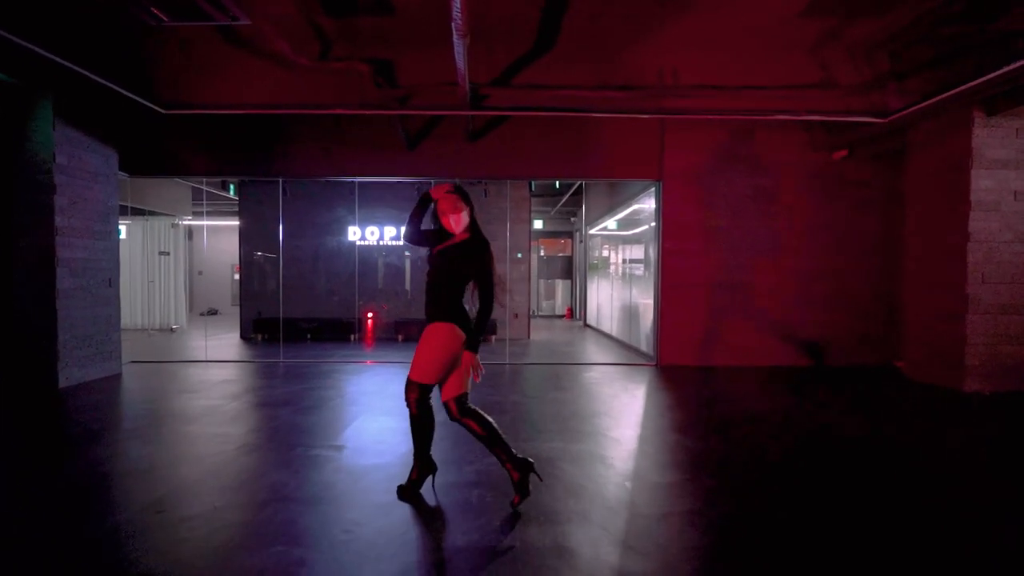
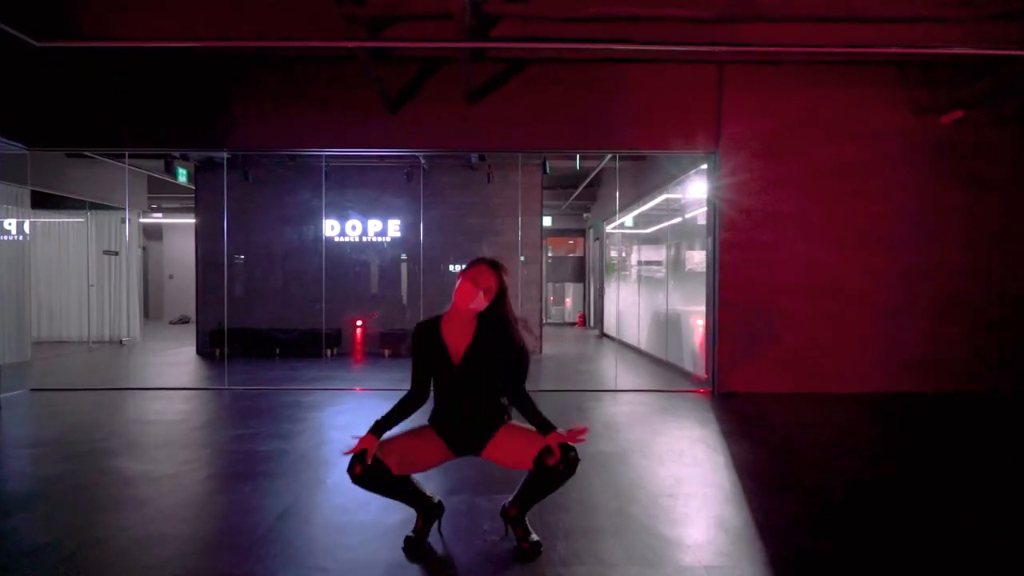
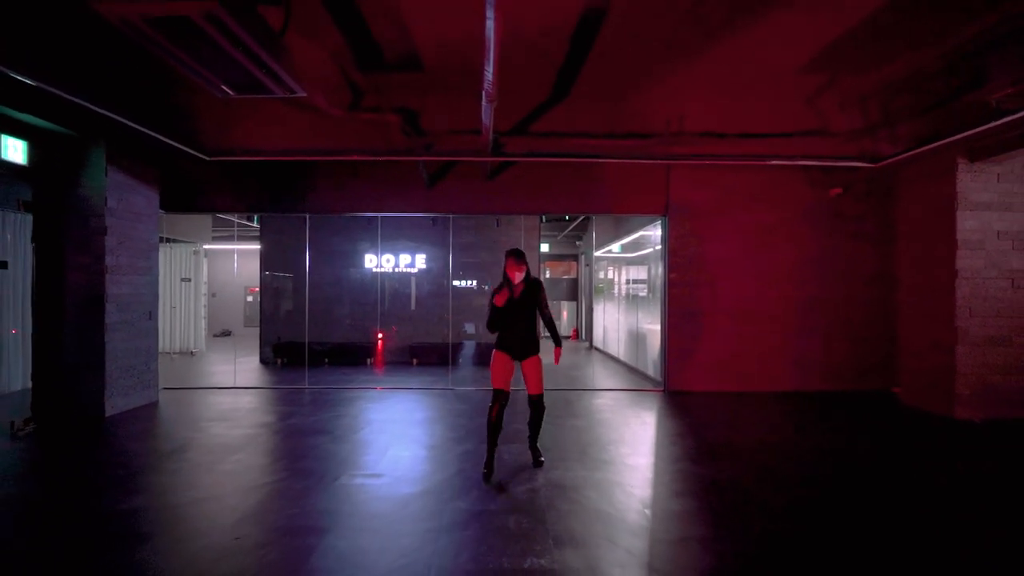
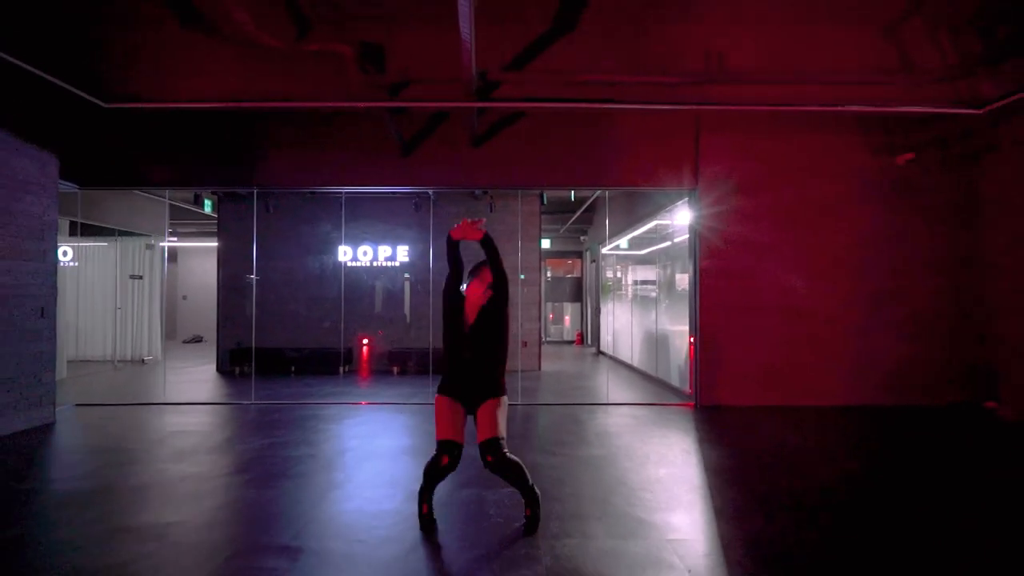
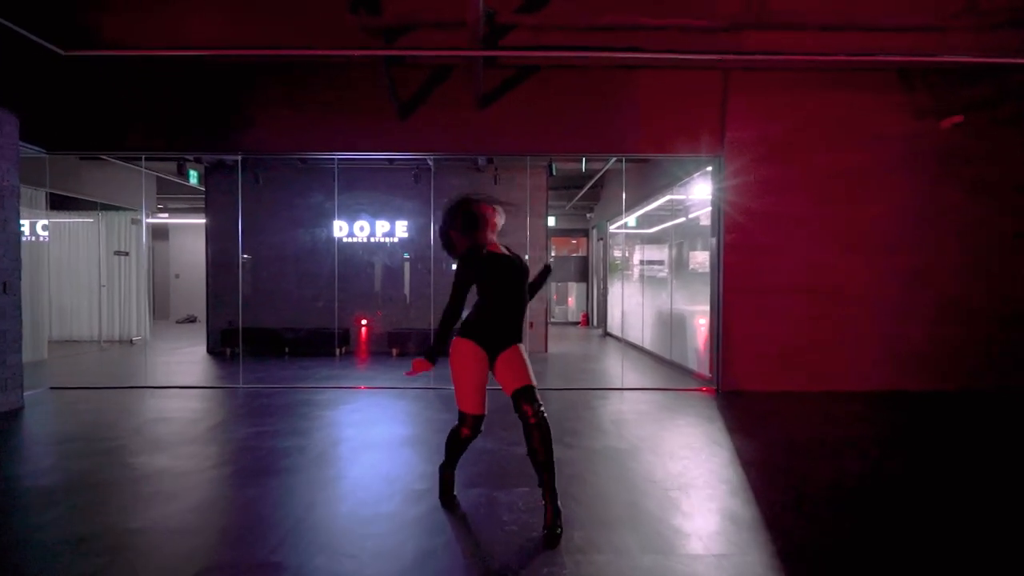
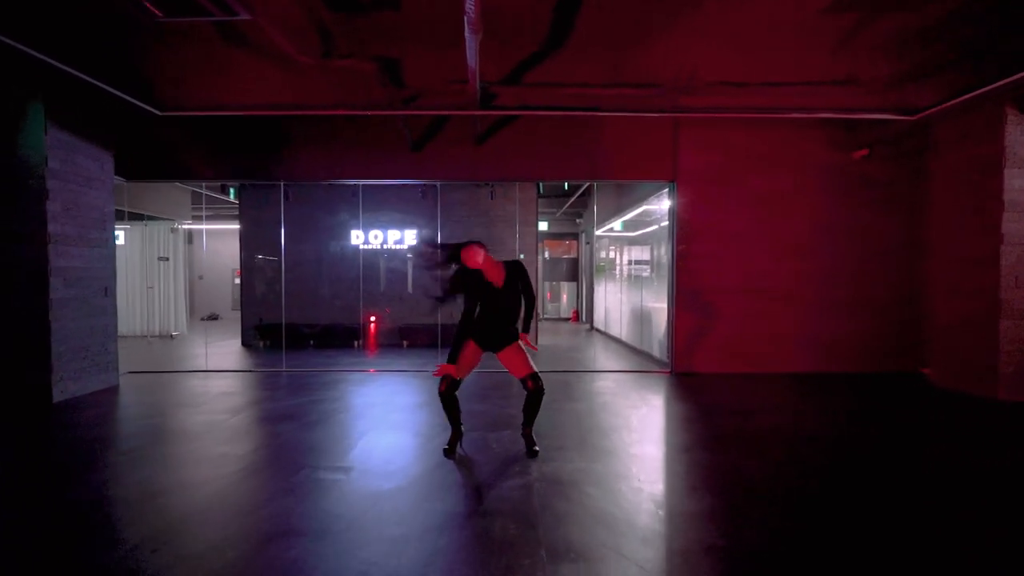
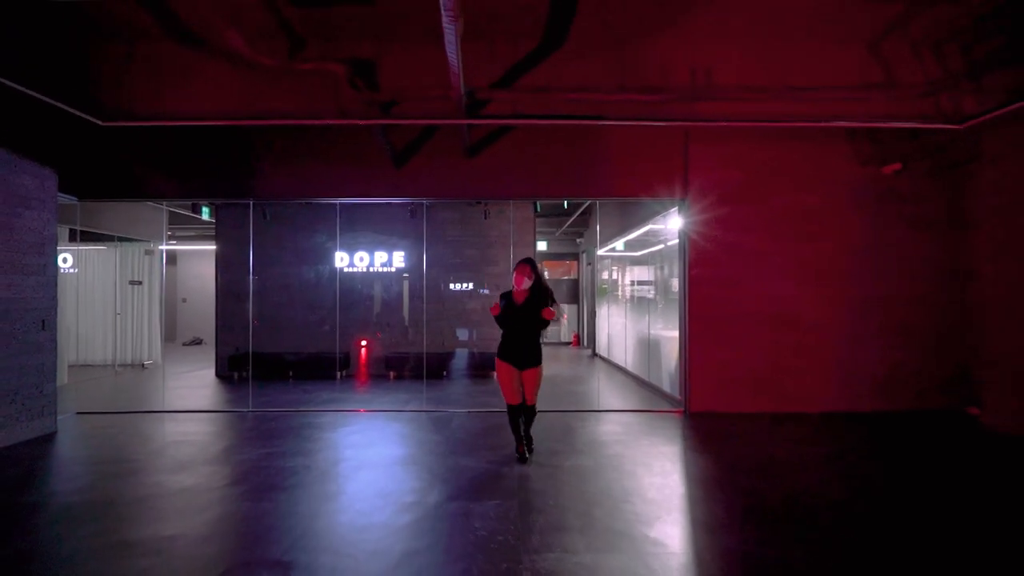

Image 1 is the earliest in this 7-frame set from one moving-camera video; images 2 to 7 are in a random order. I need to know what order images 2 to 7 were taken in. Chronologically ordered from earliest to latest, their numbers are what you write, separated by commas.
3, 6, 2, 4, 5, 7
